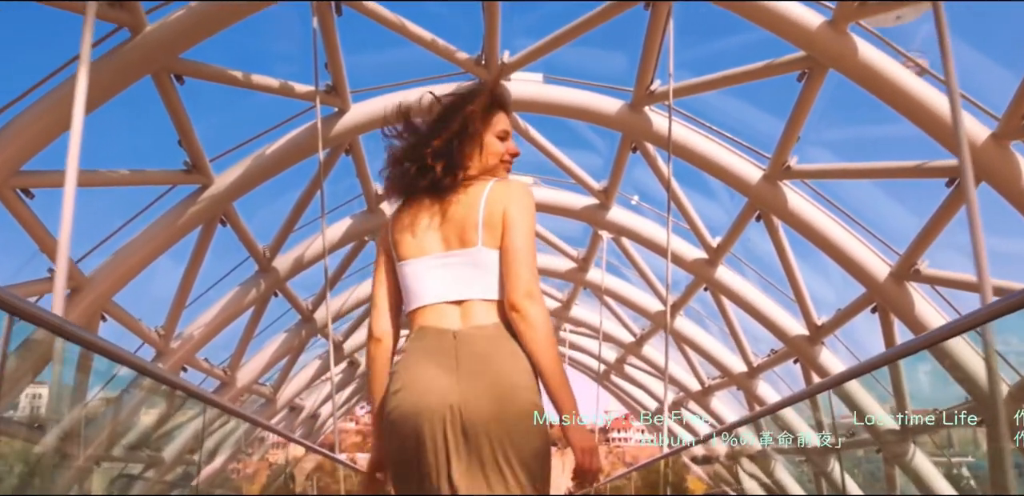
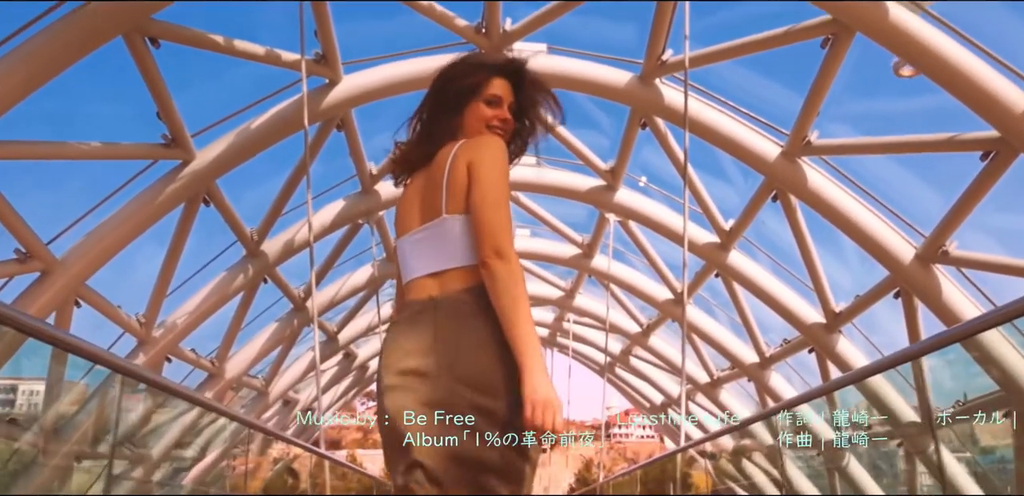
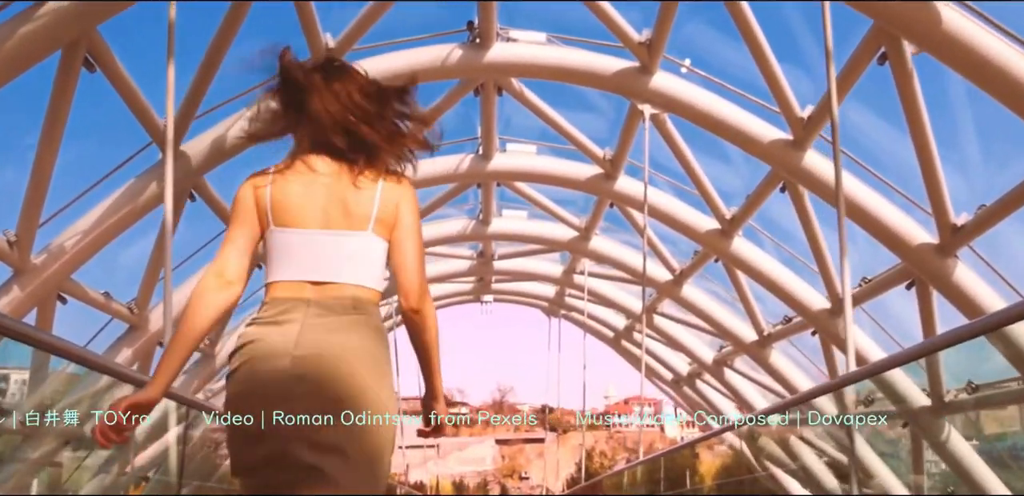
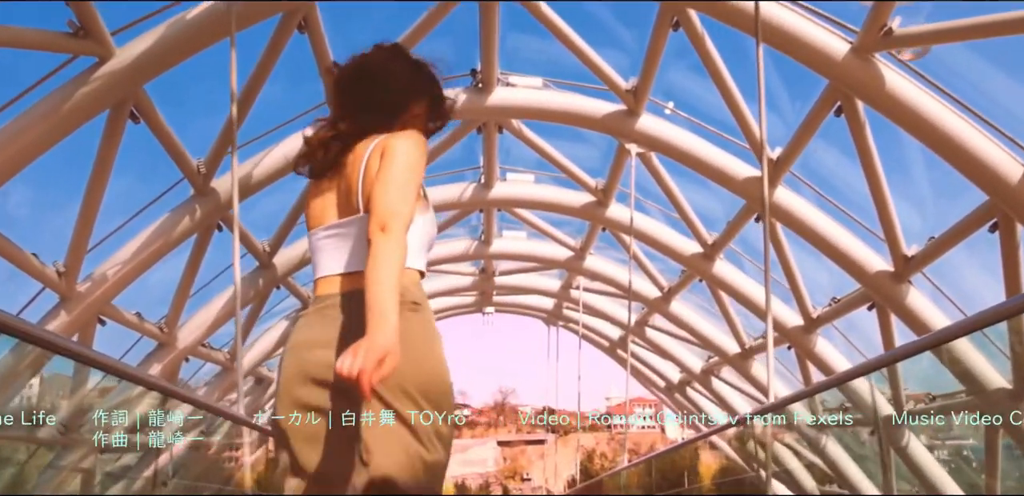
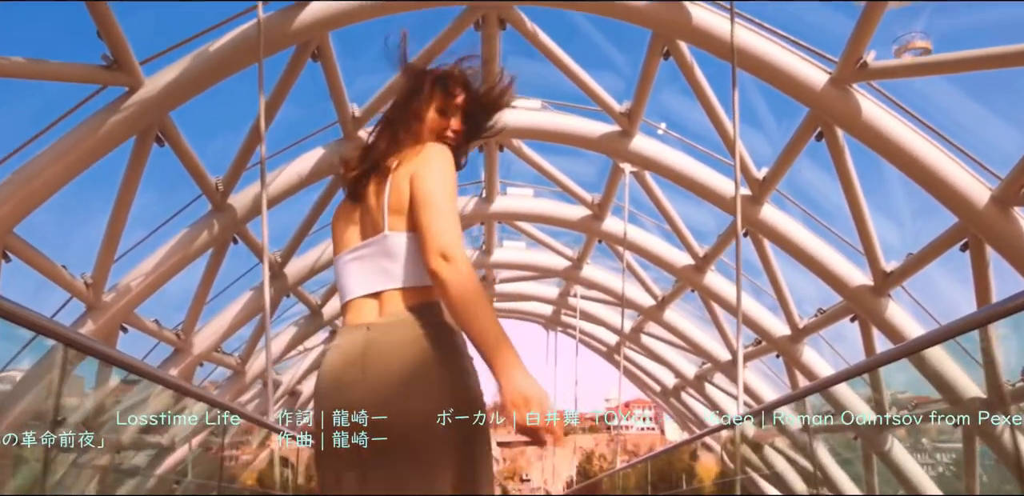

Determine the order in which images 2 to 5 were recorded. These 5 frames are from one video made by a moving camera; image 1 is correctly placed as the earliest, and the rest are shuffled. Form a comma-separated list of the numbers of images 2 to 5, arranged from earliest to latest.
2, 5, 4, 3
